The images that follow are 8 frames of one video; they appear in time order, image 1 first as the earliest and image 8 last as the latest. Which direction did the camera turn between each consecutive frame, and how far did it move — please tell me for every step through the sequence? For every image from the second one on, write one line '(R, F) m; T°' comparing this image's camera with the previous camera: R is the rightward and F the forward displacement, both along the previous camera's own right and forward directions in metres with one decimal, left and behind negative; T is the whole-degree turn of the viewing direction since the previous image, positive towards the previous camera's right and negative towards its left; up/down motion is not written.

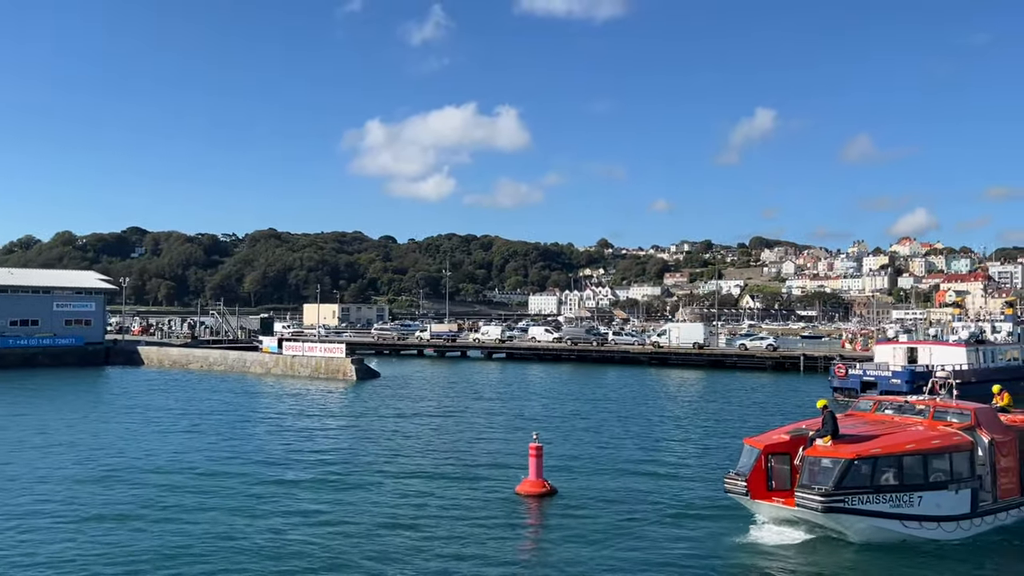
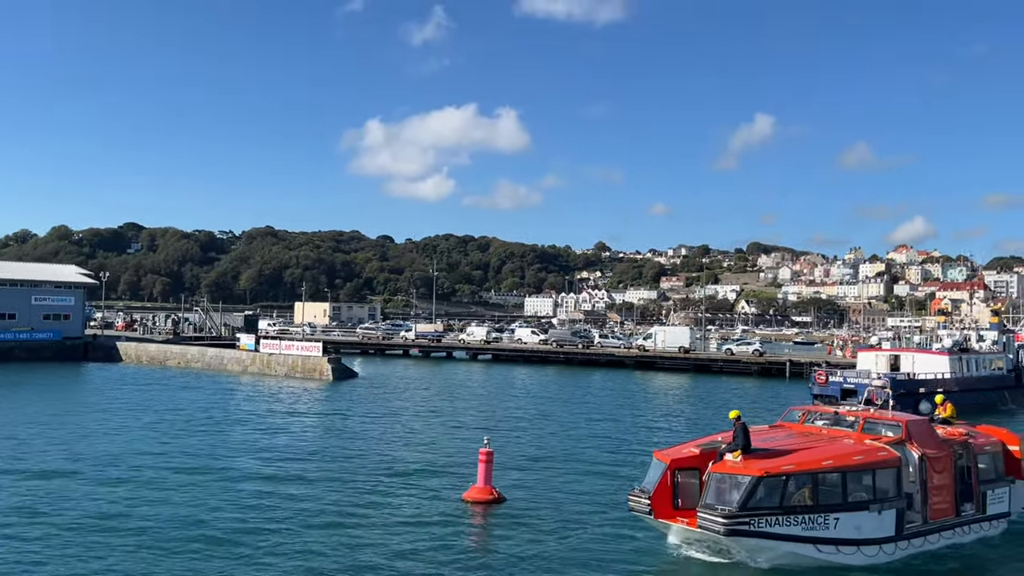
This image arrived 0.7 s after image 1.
(+0.7, +0.5) m; 0°
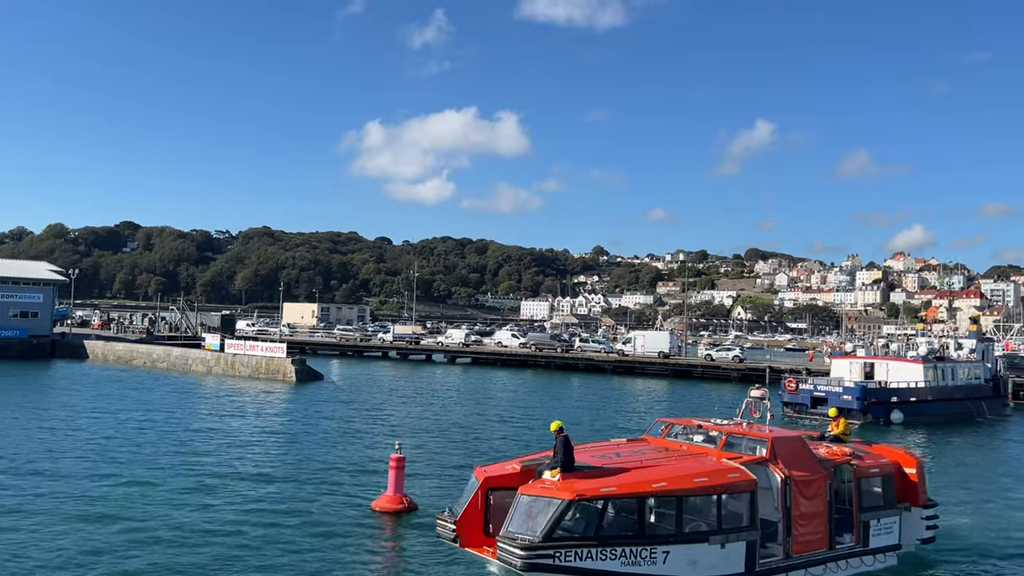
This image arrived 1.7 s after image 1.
(+1.2, +0.8) m; 0°
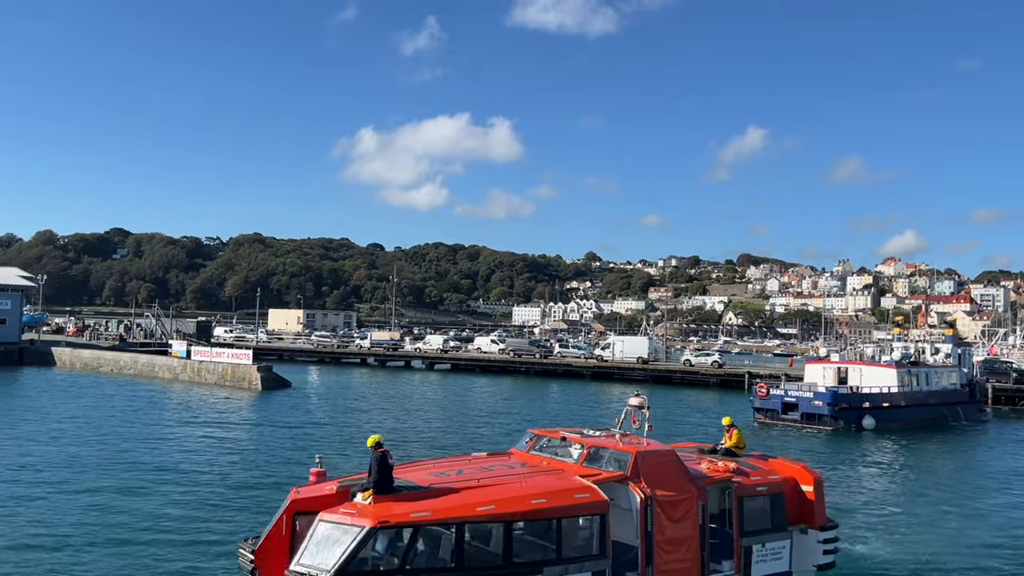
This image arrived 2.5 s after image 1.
(+0.9, +0.6) m; +1°
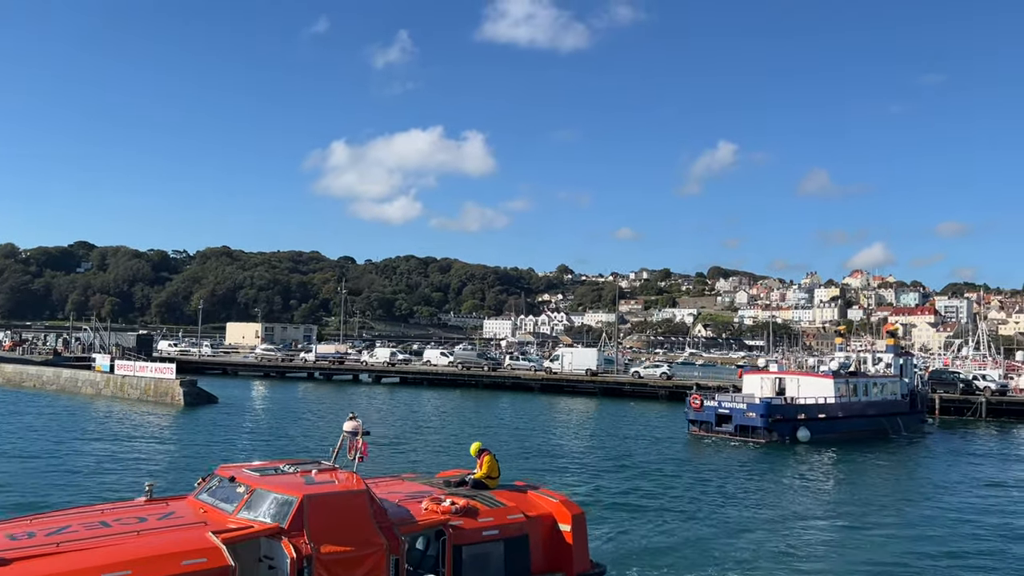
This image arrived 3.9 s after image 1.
(+1.5, +1.0) m; +2°
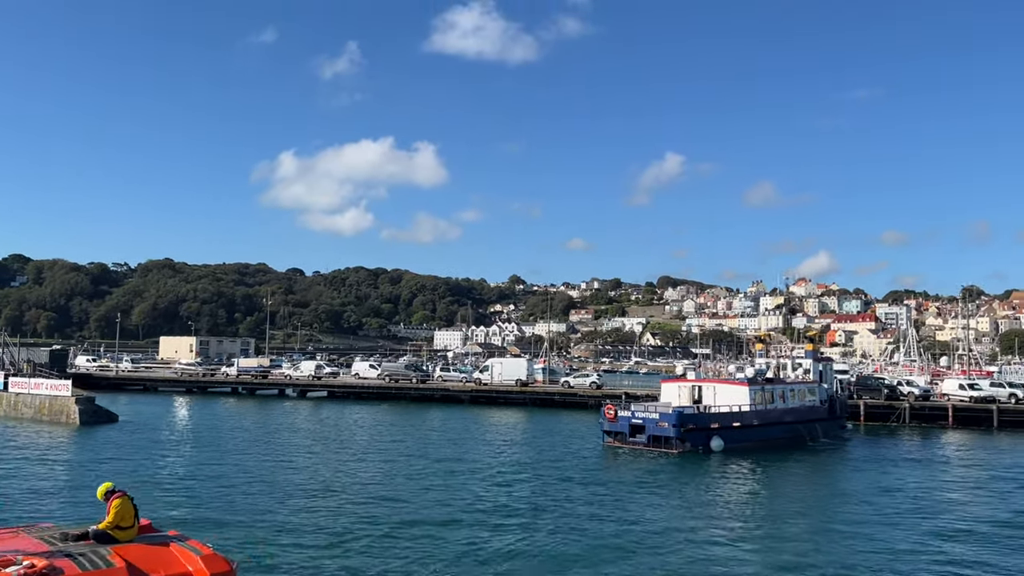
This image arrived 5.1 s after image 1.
(+1.4, +0.8) m; +3°
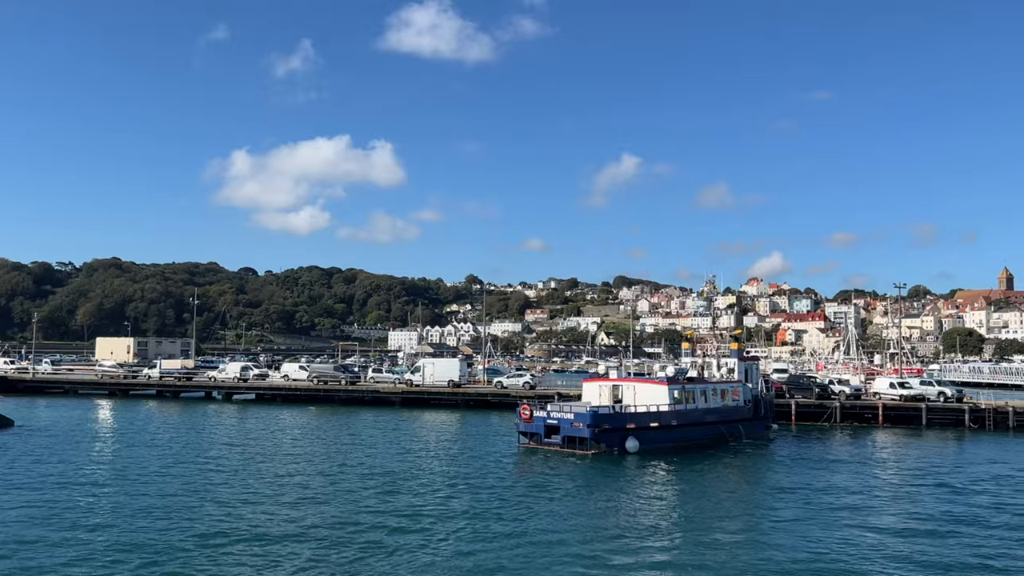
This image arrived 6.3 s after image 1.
(+1.4, +0.8) m; +3°
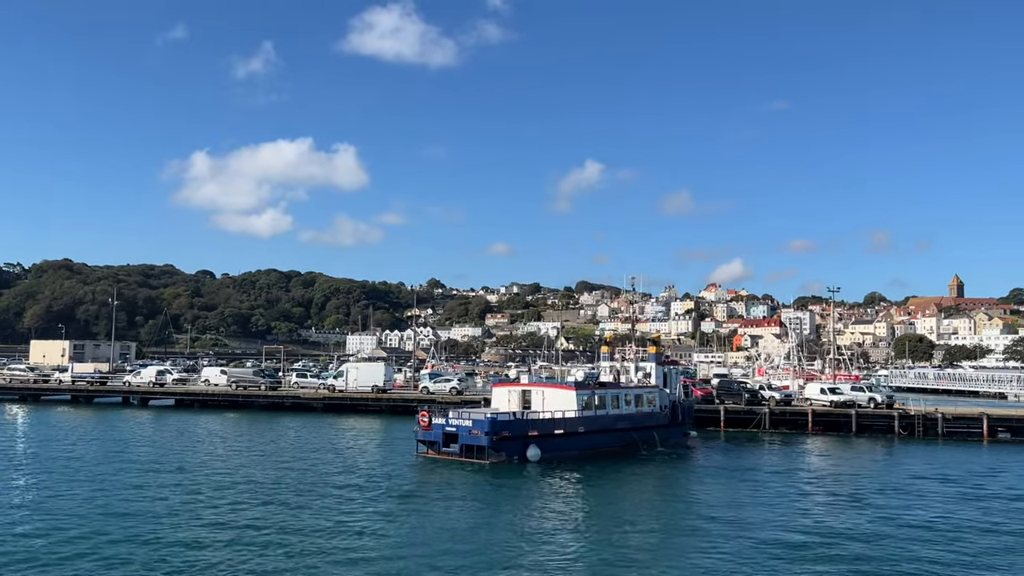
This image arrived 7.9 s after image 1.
(+1.9, +1.1) m; +3°
